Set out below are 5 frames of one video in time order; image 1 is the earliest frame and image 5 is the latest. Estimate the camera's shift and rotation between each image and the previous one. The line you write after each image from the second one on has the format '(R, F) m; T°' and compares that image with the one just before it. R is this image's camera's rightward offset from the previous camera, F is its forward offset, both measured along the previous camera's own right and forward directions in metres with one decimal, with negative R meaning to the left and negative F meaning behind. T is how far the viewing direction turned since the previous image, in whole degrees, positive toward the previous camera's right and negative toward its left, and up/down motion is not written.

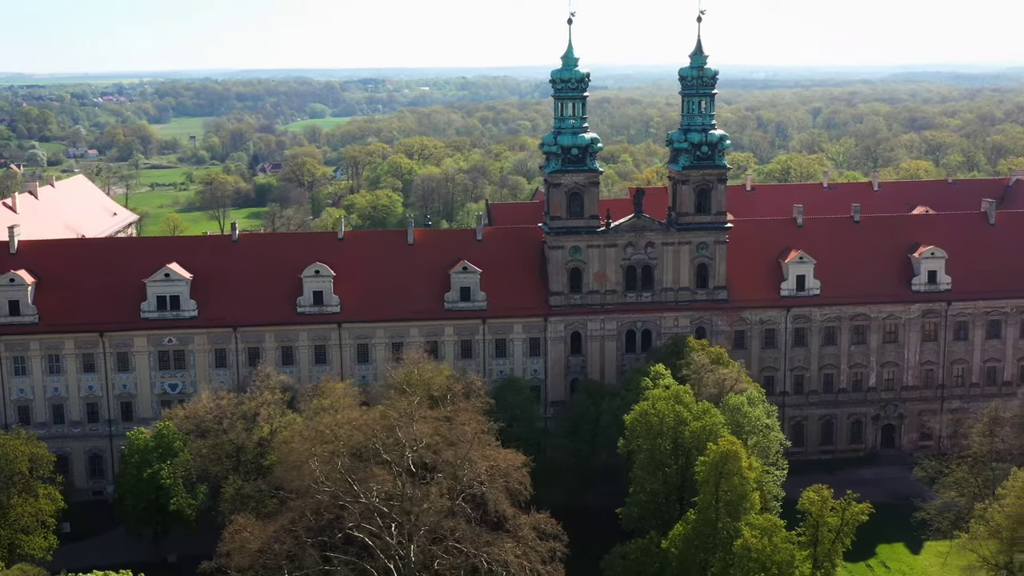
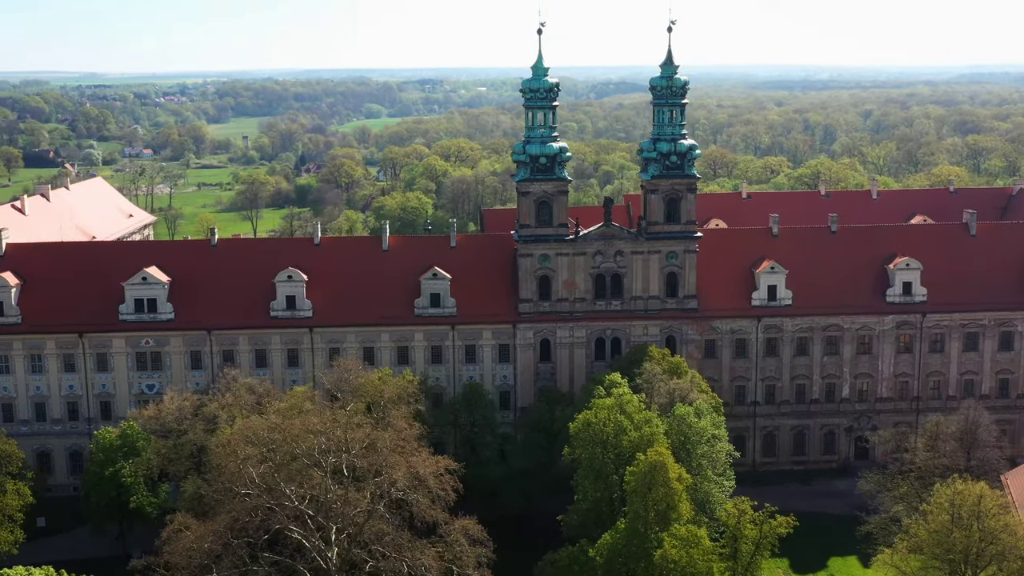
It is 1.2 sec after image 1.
(+4.7, -0.5) m; -3°
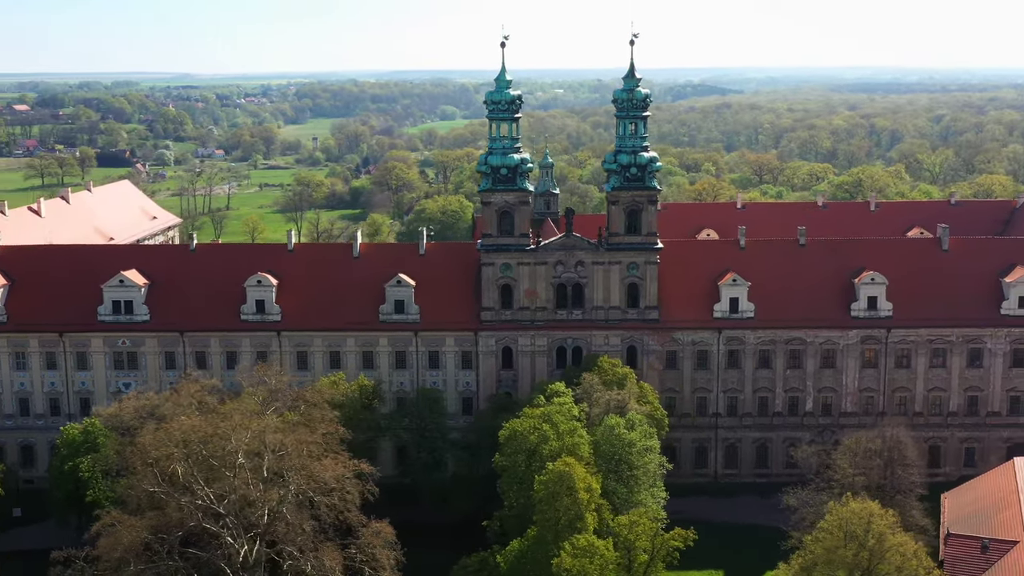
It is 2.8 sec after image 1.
(+6.3, -0.8) m; -4°
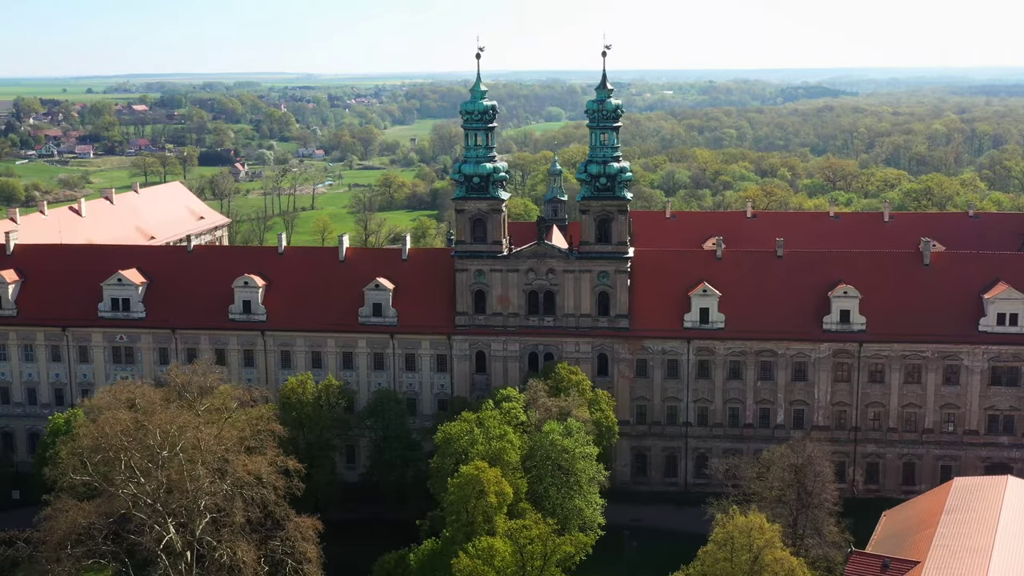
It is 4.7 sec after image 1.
(+7.6, -0.9) m; -6°
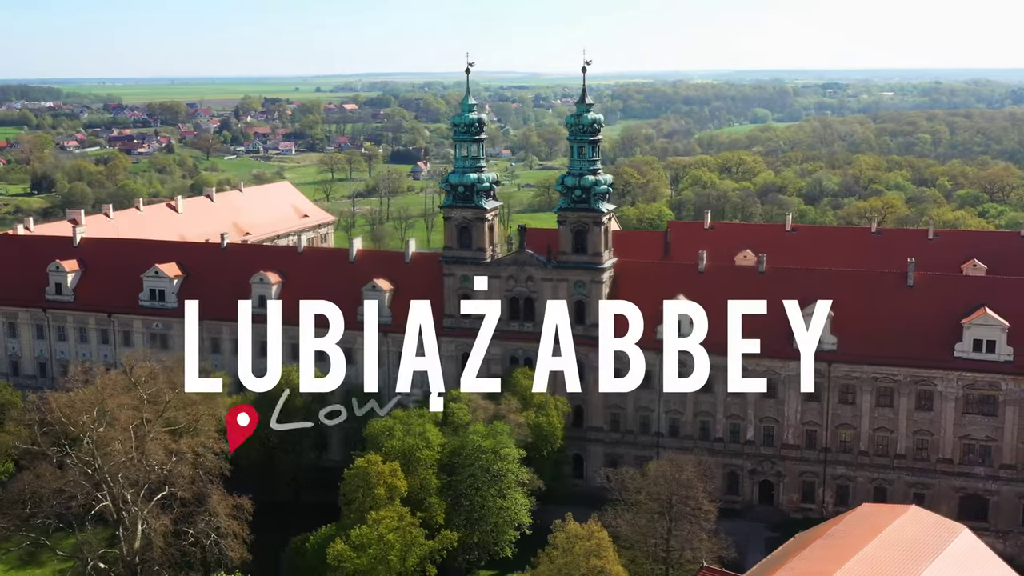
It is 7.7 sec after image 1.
(+13.1, -1.2) m; -11°
